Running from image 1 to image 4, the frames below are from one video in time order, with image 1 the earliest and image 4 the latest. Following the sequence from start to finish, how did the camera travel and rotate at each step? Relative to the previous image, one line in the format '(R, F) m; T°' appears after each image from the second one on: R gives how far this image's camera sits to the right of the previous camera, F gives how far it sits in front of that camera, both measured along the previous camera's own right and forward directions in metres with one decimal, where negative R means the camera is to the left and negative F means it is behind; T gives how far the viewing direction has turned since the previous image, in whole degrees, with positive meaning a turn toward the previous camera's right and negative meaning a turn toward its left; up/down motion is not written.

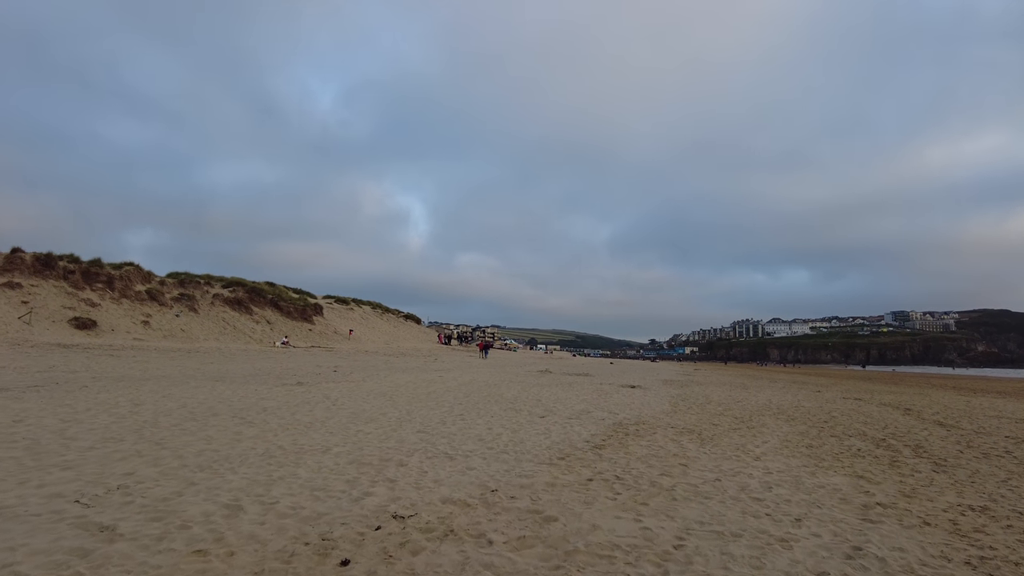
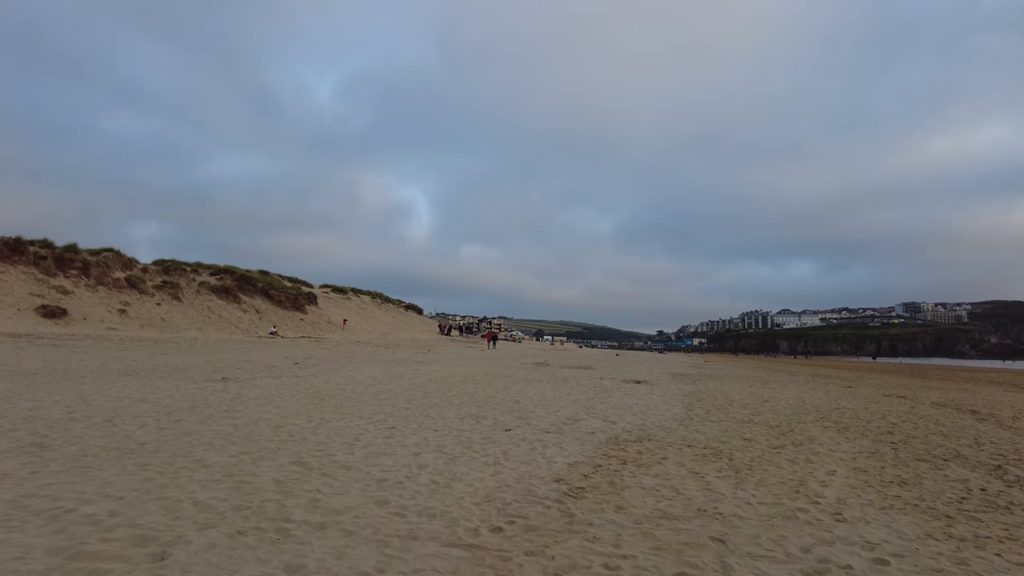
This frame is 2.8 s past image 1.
(+0.7, +3.4) m; -1°
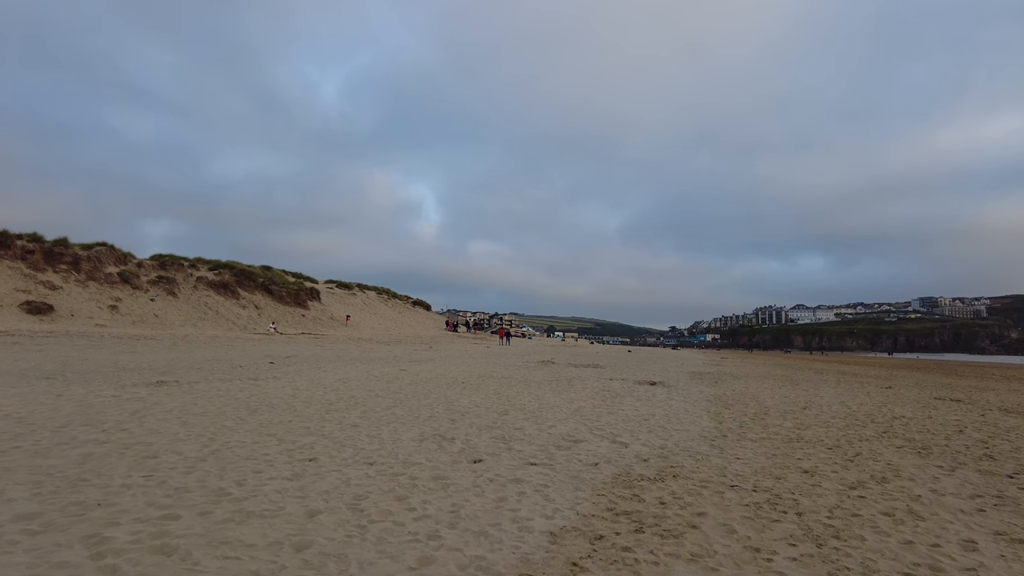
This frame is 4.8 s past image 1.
(+0.4, +2.5) m; -1°
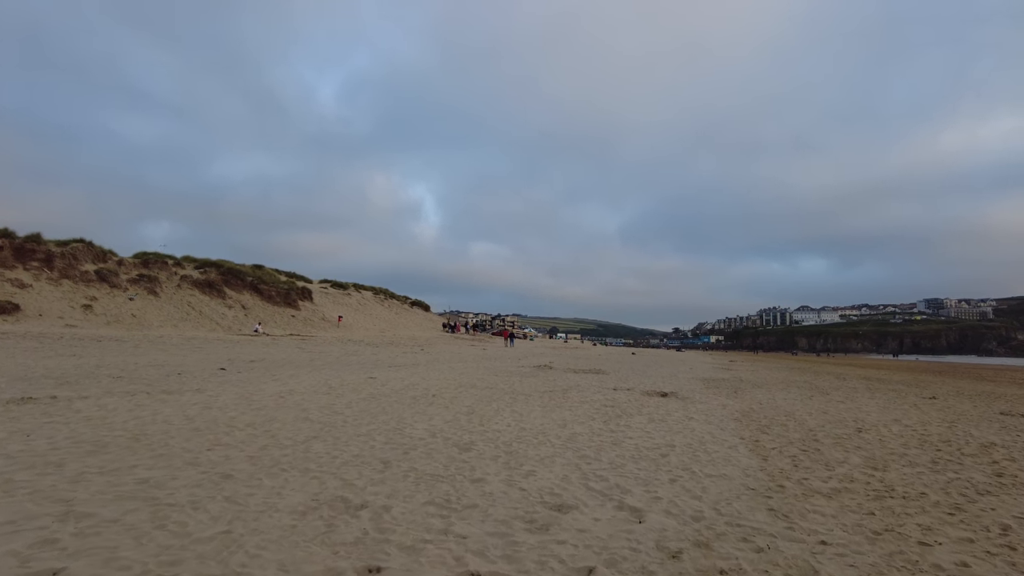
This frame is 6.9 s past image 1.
(+0.4, +2.9) m; 0°
